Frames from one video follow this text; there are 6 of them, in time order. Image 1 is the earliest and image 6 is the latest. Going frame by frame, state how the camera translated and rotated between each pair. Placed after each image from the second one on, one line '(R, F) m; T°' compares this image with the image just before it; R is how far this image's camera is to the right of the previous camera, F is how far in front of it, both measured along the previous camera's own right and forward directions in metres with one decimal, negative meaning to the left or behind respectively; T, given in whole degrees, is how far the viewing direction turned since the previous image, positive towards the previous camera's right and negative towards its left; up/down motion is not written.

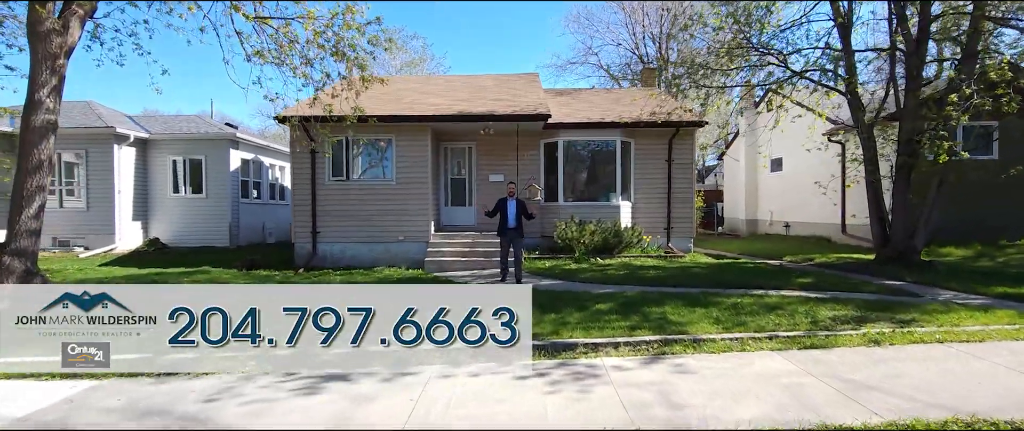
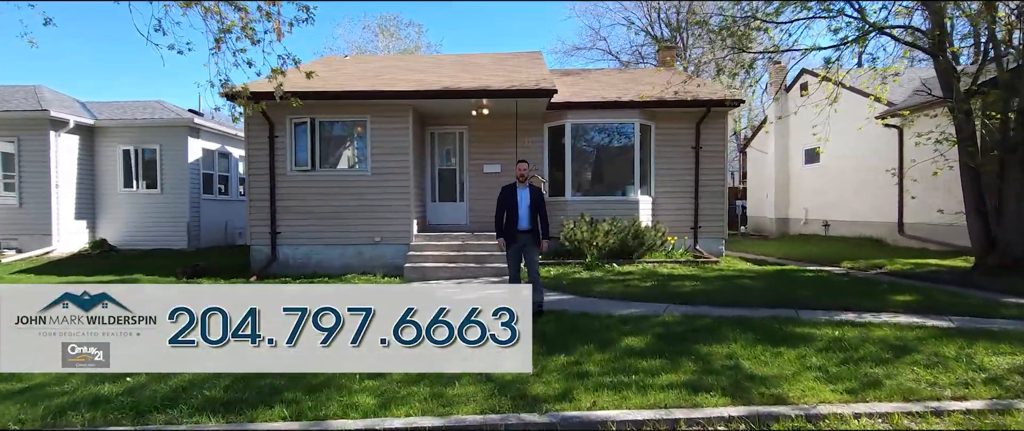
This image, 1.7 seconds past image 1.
(+0.1, +2.1) m; 0°
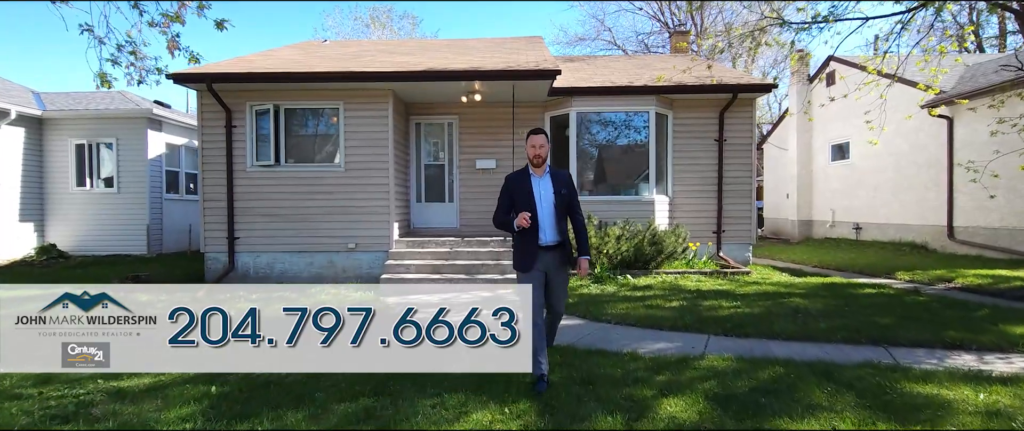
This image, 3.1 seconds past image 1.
(+0.1, +1.4) m; 0°
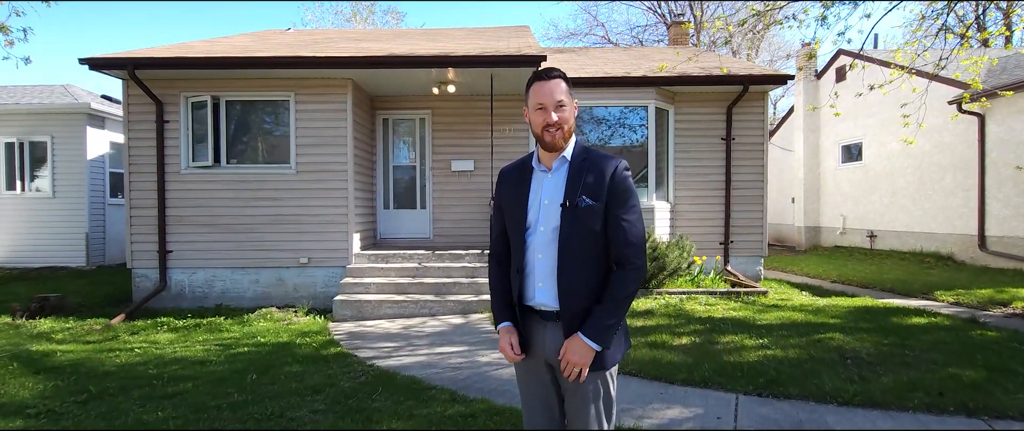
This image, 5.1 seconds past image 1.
(+0.2, +1.2) m; +1°
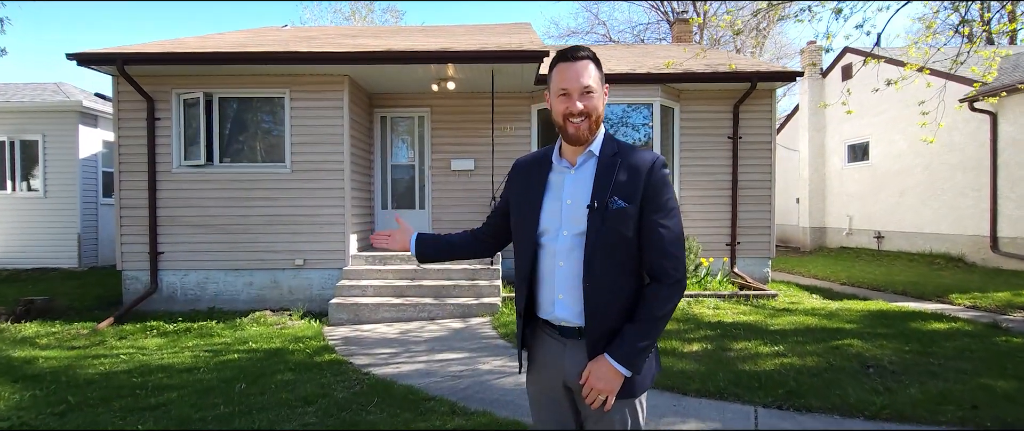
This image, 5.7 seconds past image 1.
(0.0, +0.2) m; 0°
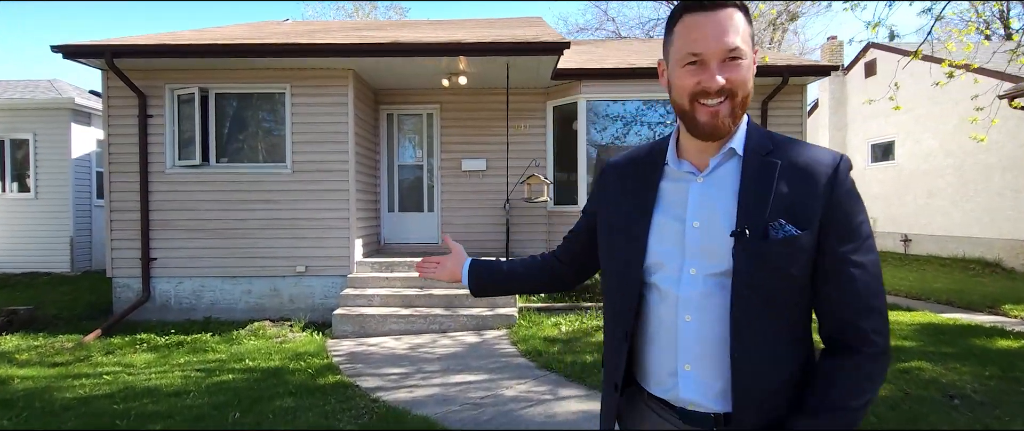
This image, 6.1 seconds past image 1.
(-0.2, +0.5) m; 0°
